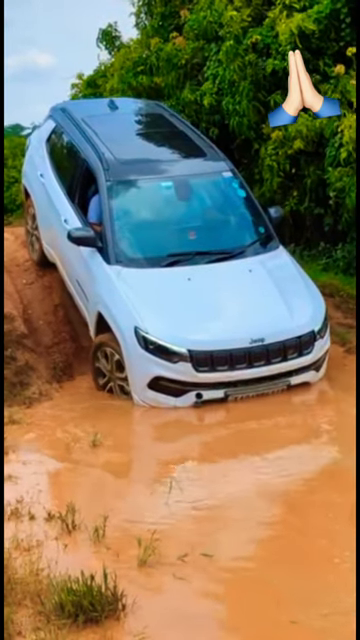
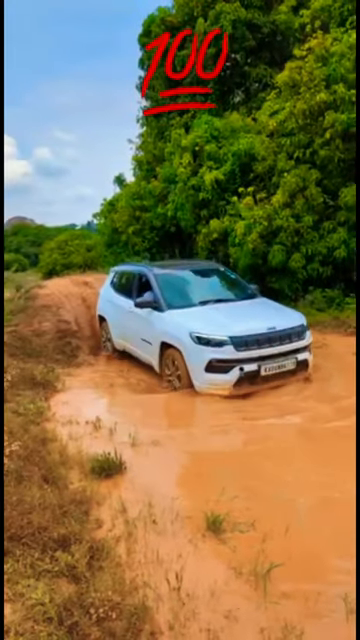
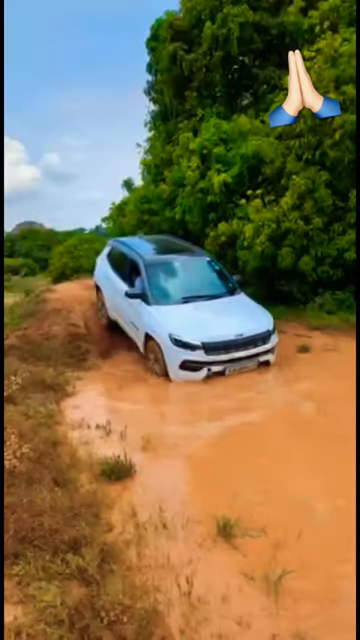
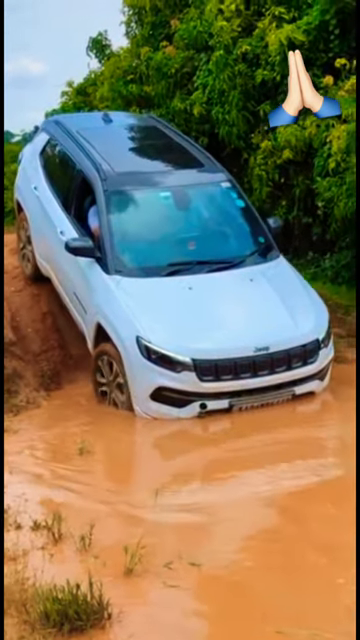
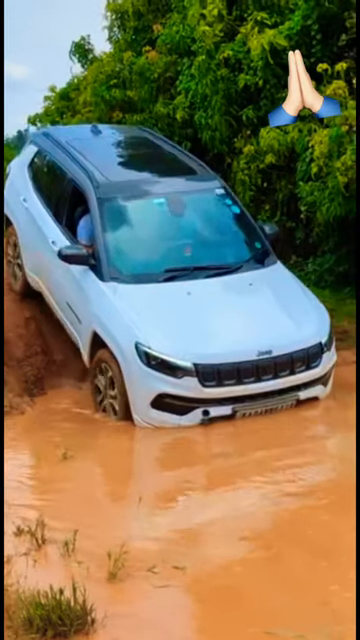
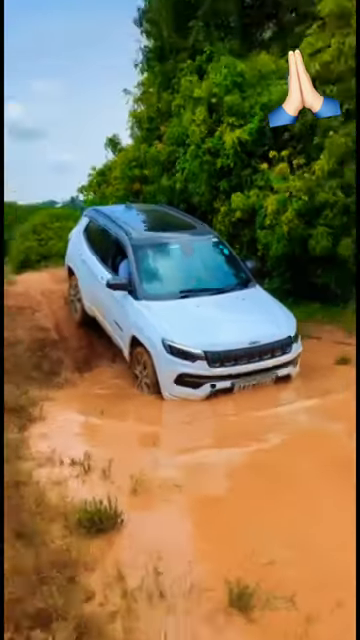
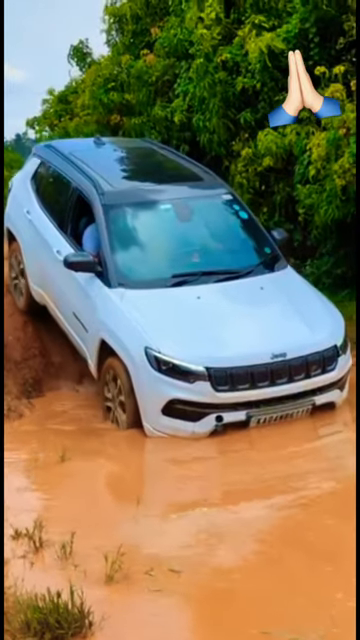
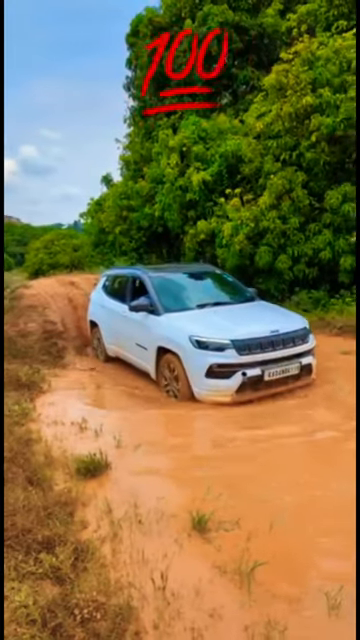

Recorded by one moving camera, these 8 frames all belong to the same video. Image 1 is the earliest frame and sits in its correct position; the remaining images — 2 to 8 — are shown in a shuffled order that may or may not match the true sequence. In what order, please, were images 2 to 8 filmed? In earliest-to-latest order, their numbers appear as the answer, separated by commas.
4, 5, 7, 6, 3, 2, 8
